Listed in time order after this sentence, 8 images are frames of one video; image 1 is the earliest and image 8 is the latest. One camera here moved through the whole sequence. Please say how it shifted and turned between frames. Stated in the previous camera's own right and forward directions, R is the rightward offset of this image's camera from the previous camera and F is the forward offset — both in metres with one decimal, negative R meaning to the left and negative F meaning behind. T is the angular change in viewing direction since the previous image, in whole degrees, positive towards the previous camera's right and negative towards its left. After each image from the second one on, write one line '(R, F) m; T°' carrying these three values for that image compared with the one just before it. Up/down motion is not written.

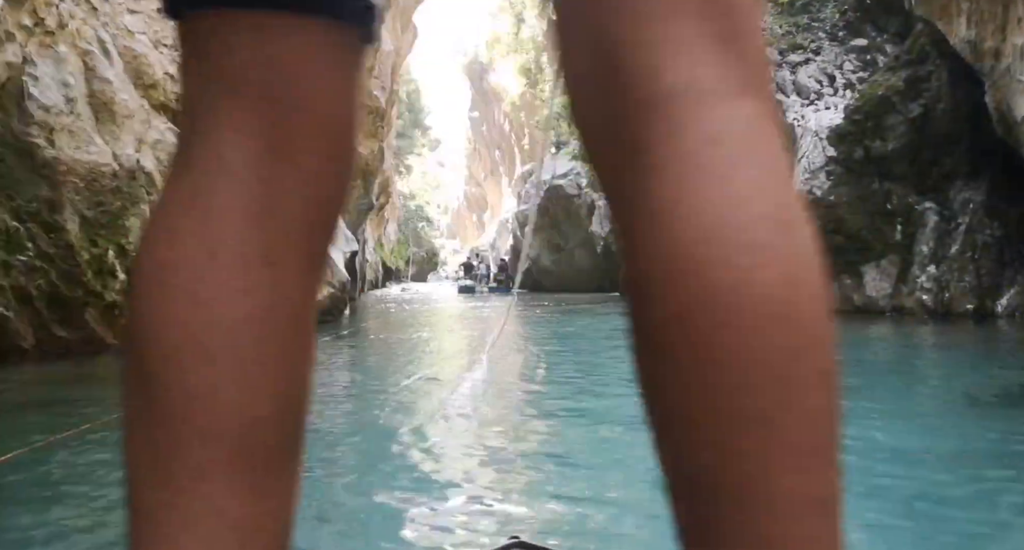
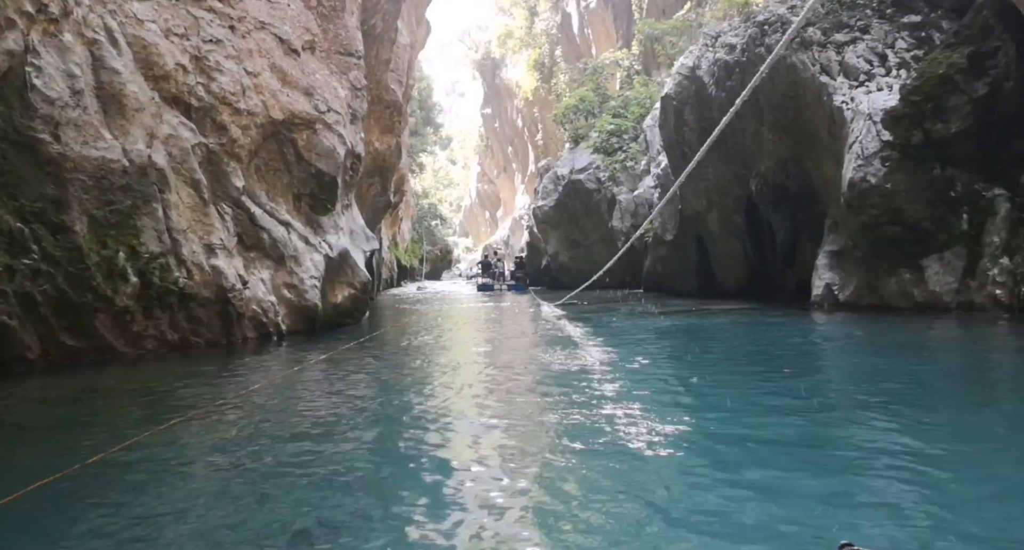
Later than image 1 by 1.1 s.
(-0.3, +0.6) m; -1°
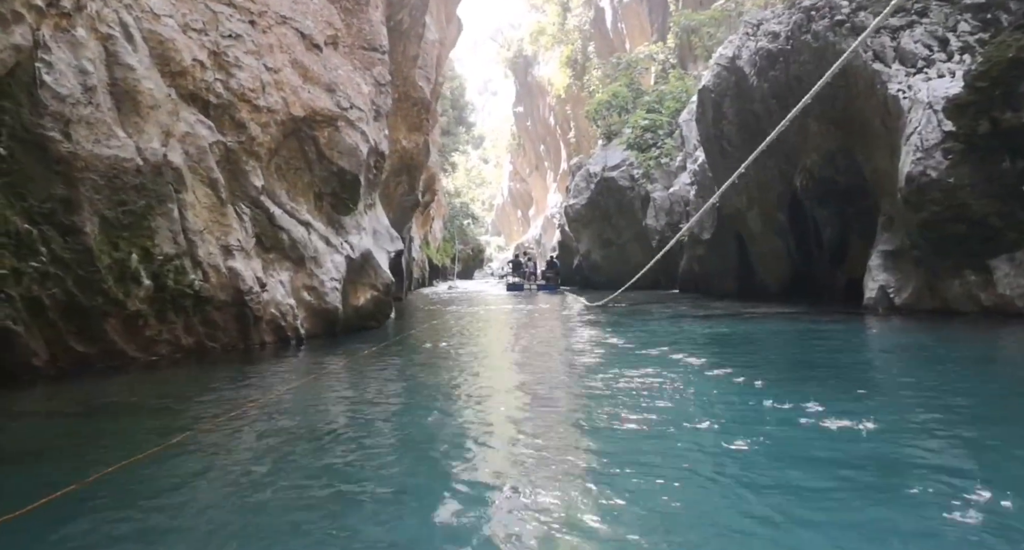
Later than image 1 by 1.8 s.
(+0.1, +0.4) m; -3°
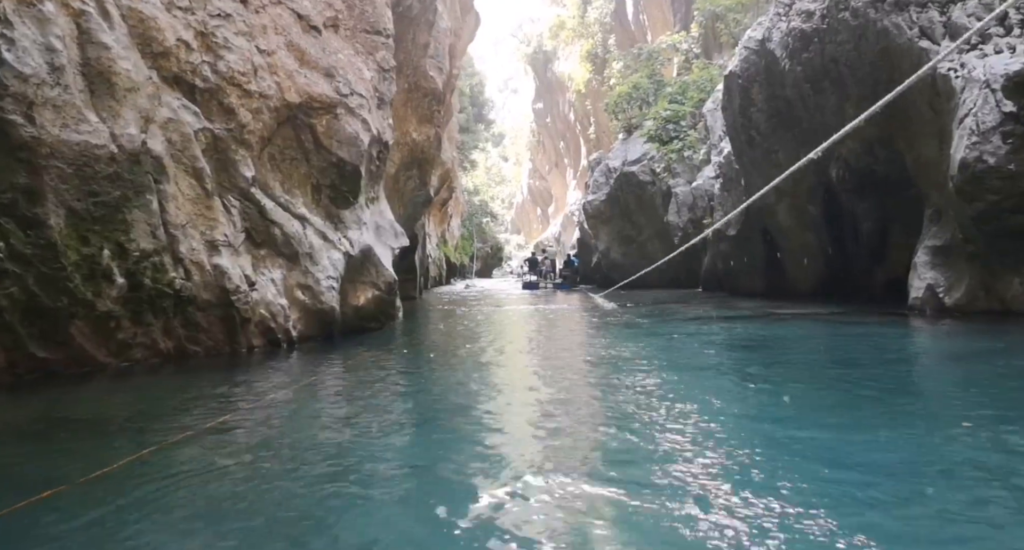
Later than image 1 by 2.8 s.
(+0.1, +0.7) m; -2°
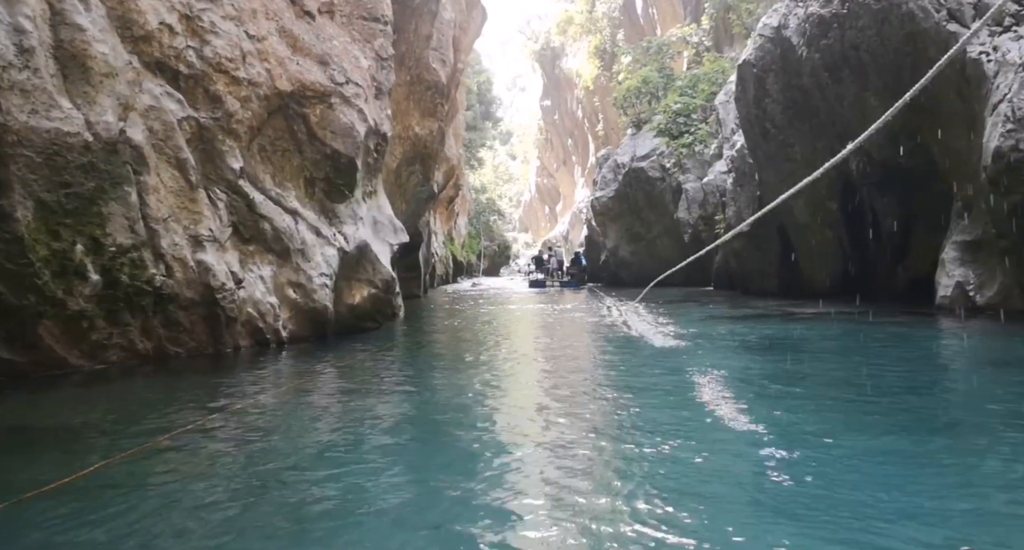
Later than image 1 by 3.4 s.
(+0.1, +0.4) m; -1°
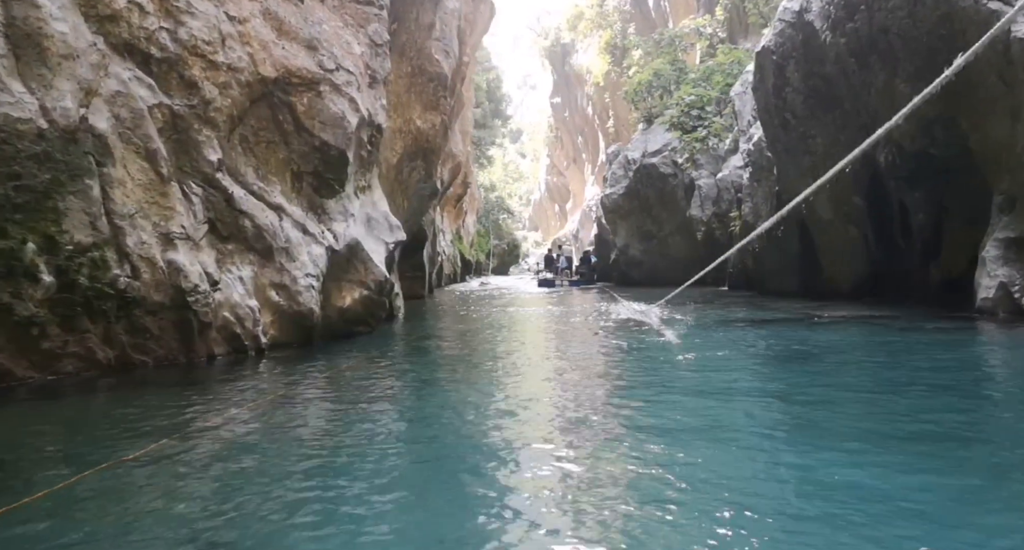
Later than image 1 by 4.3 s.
(+0.1, +0.6) m; -1°
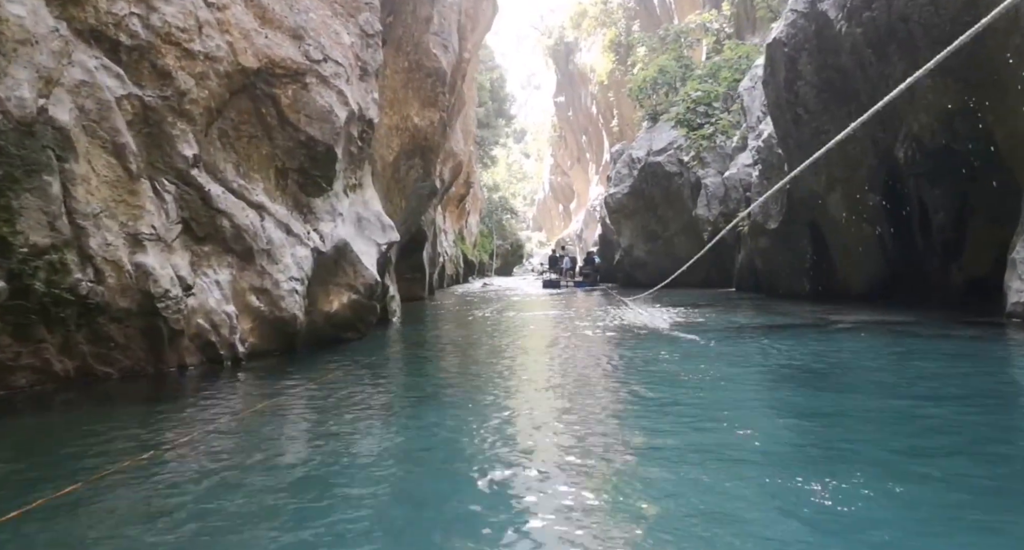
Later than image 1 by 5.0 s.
(+0.1, +0.5) m; 0°
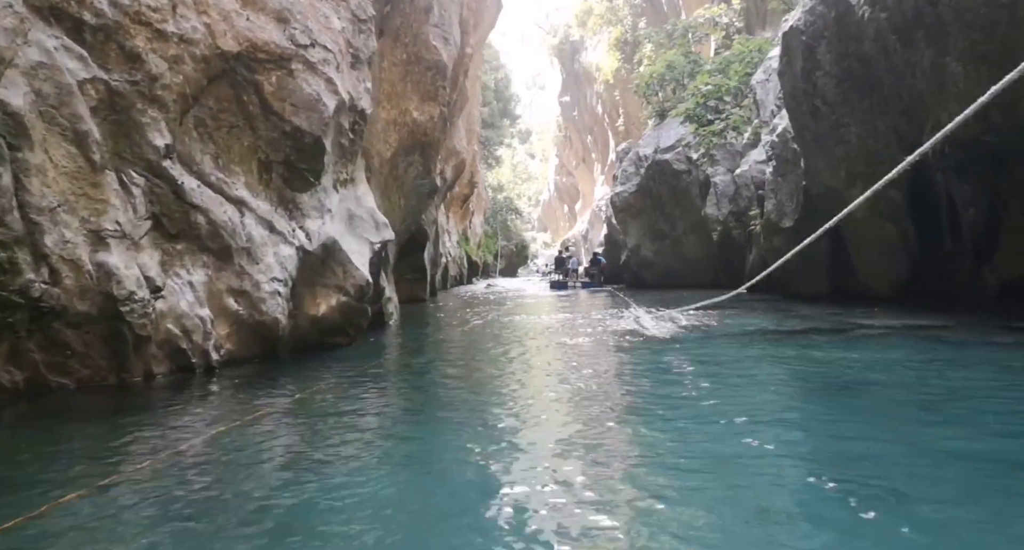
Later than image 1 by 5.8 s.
(0.0, +0.5) m; -1°
